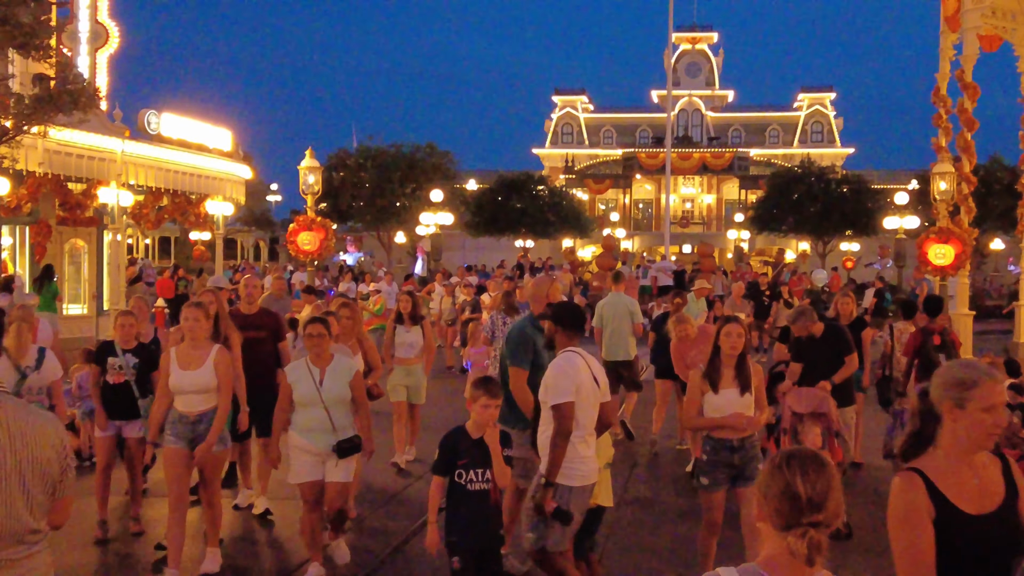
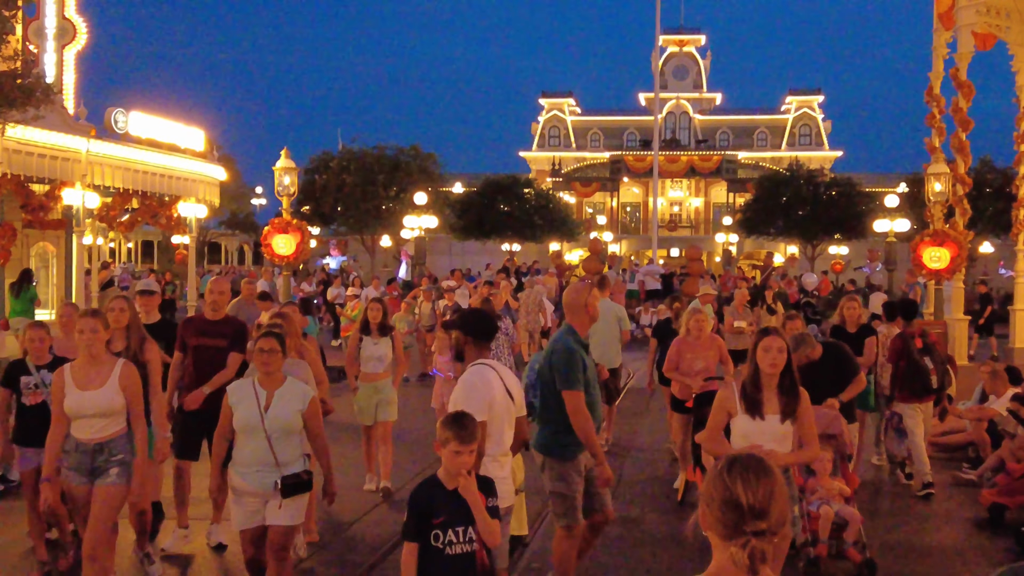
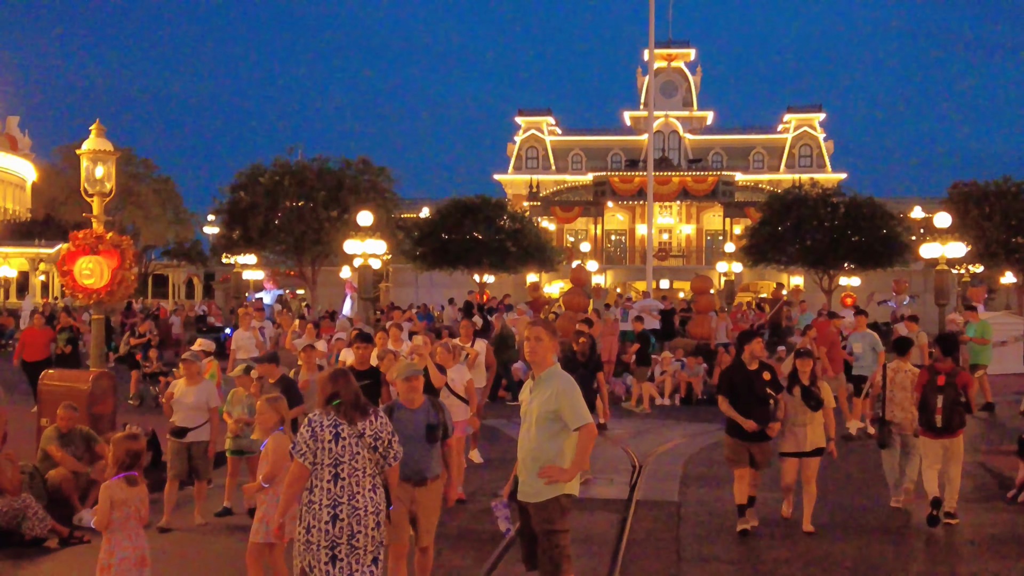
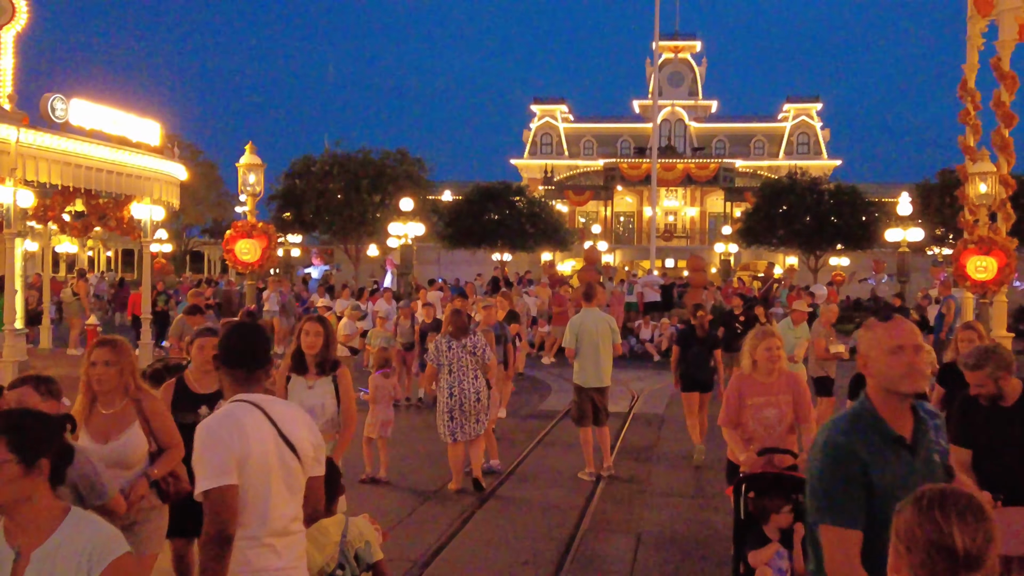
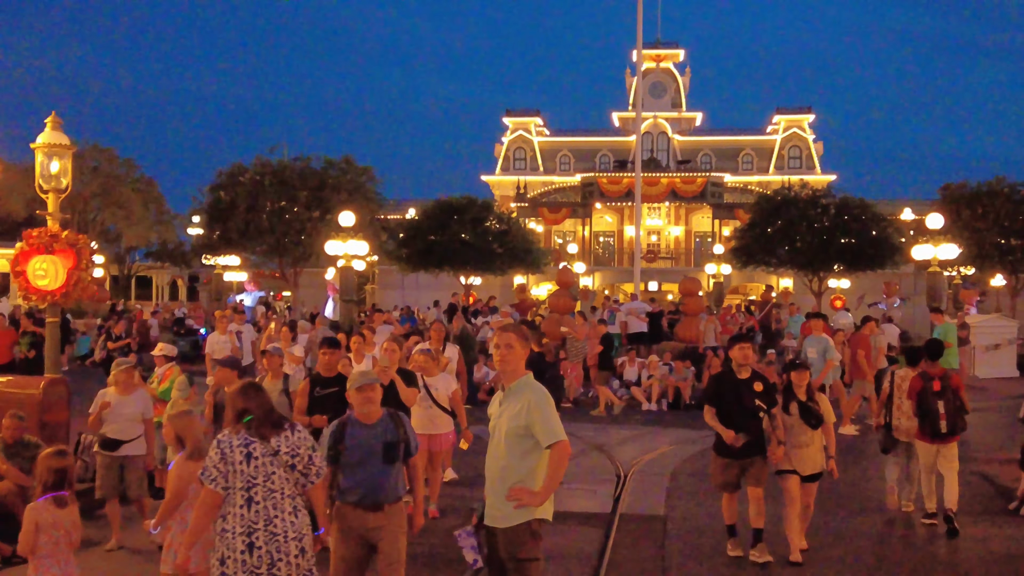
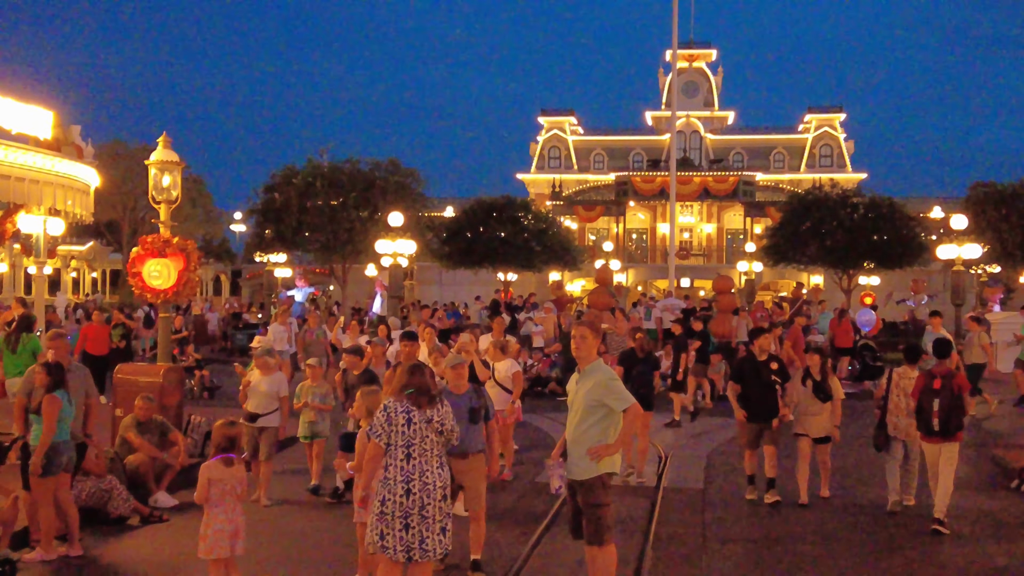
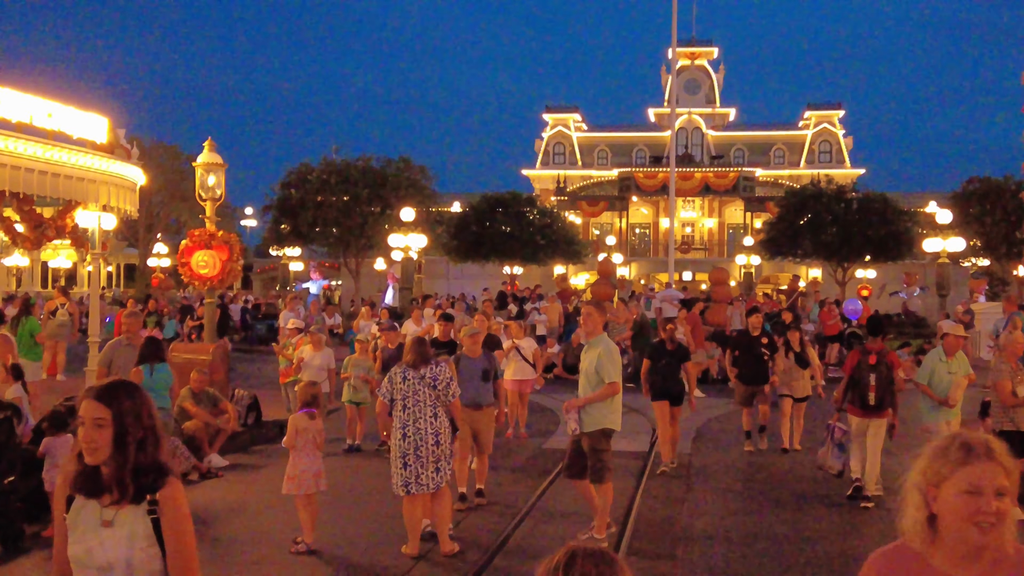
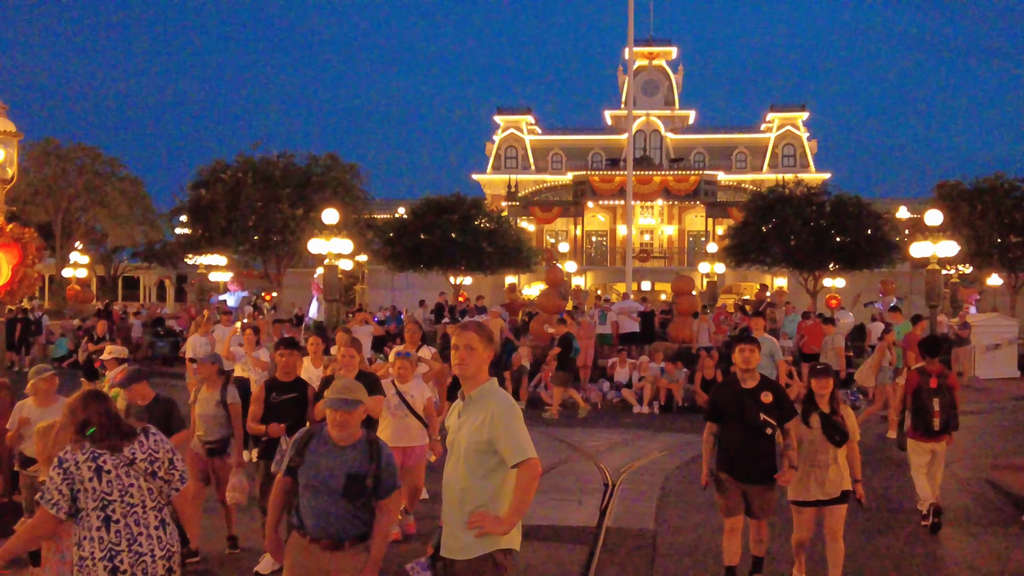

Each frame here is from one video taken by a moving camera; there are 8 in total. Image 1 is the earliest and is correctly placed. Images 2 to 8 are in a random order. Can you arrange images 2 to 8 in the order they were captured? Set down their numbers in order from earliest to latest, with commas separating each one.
2, 4, 7, 6, 3, 5, 8
